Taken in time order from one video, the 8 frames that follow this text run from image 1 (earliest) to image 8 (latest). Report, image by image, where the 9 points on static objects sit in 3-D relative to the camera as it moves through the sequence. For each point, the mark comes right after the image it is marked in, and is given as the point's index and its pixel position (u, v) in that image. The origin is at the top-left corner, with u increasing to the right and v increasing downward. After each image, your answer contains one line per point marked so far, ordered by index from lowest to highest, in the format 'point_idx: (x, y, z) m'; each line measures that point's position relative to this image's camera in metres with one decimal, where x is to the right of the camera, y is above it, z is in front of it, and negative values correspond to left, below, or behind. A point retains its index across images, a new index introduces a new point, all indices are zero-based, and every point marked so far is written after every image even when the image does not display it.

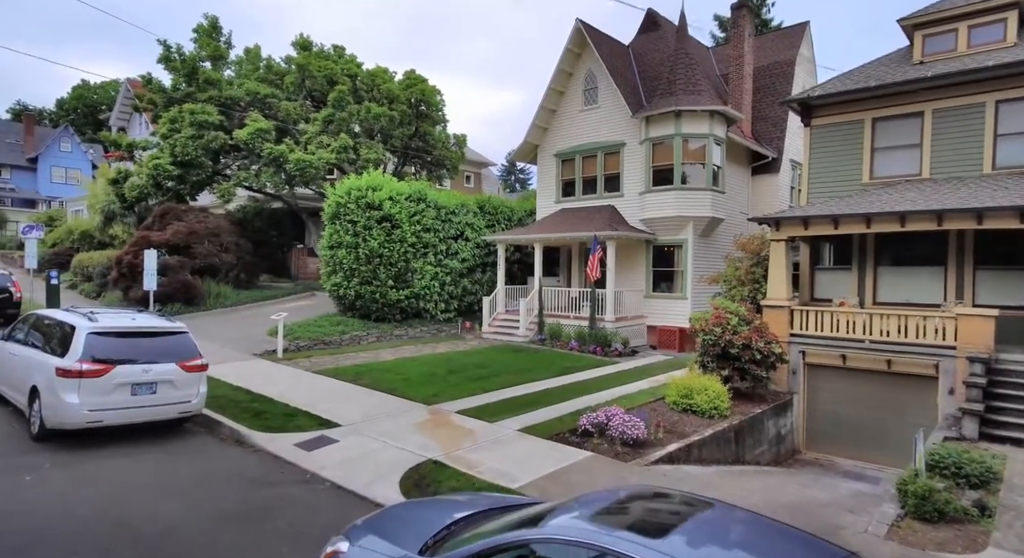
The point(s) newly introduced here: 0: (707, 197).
0: (+5.5, +2.3, +16.6) m
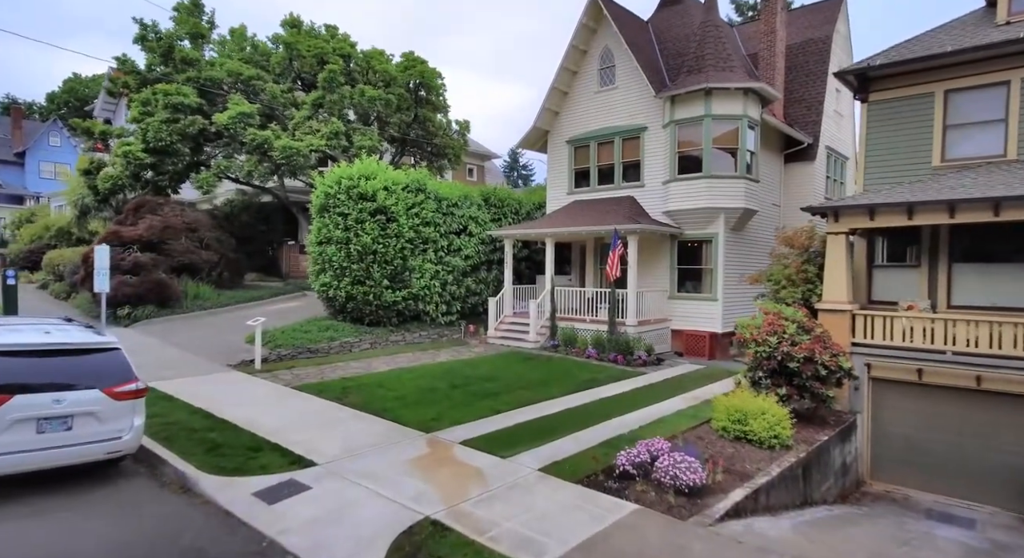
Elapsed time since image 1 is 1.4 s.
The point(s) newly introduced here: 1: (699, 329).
0: (+5.8, +2.4, +14.8) m
1: (+4.9, -1.3, +15.2) m
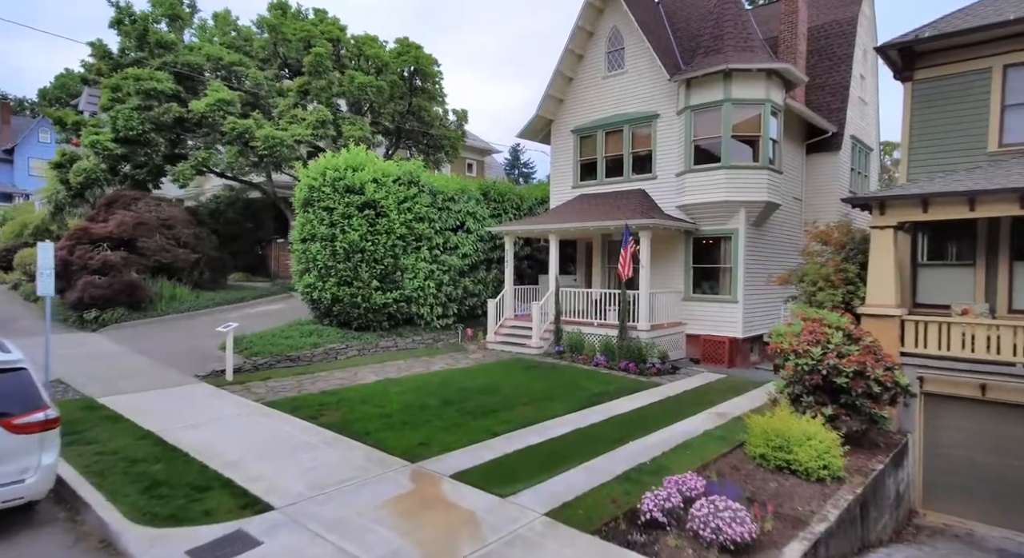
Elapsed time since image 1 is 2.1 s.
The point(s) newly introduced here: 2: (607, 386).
0: (+5.8, +2.4, +13.6) m
1: (+4.9, -1.3, +14.0) m
2: (+1.8, -2.0, +11.2) m
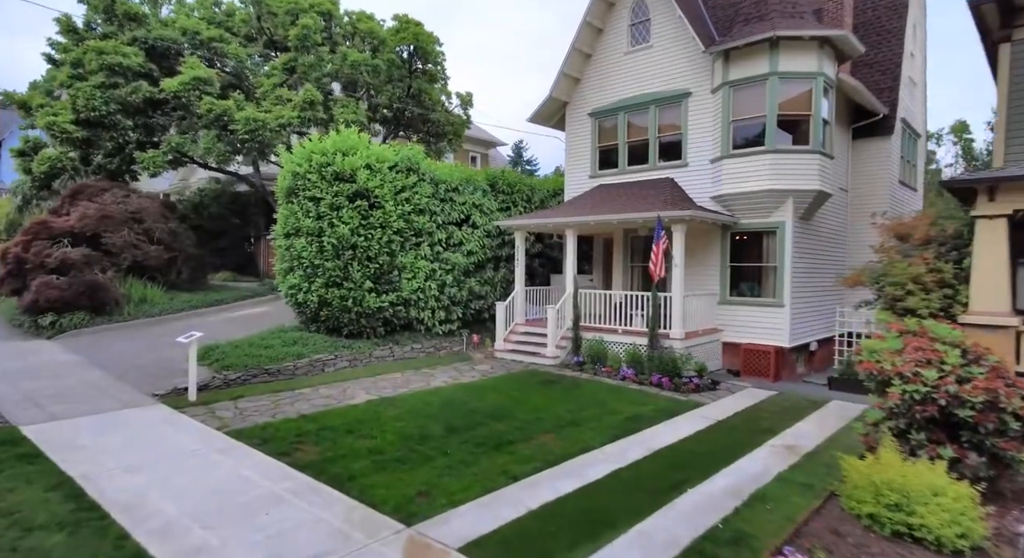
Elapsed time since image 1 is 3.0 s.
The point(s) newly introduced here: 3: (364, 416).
0: (+6.1, +2.4, +11.8) m
1: (+5.2, -1.3, +12.2) m
2: (+2.1, -2.0, +9.4) m
3: (-2.1, -2.0, +8.5) m
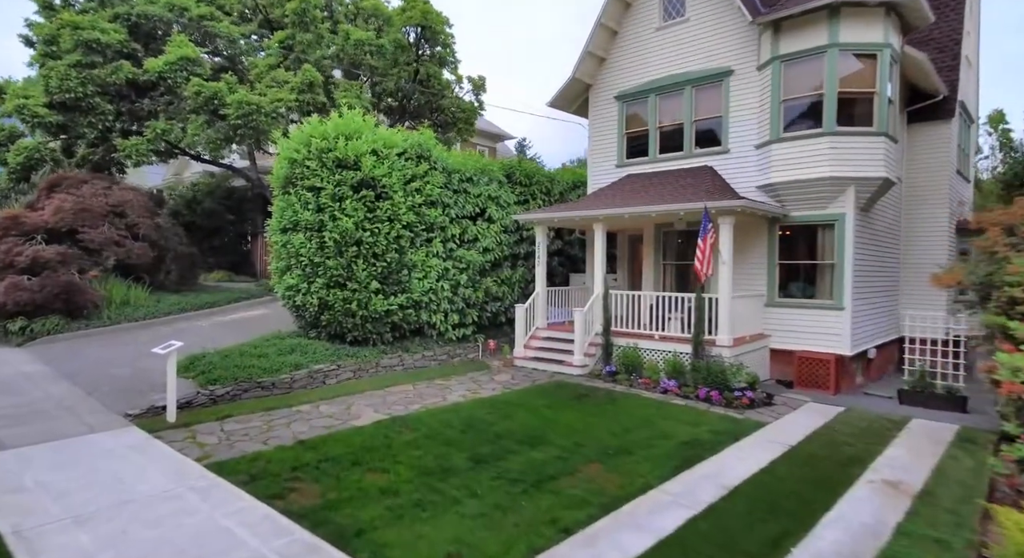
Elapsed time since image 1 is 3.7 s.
0: (+6.5, +2.4, +10.4) m
1: (+5.6, -1.3, +10.8) m
2: (+2.5, -2.0, +8.1) m
3: (-1.7, -2.0, +7.1) m
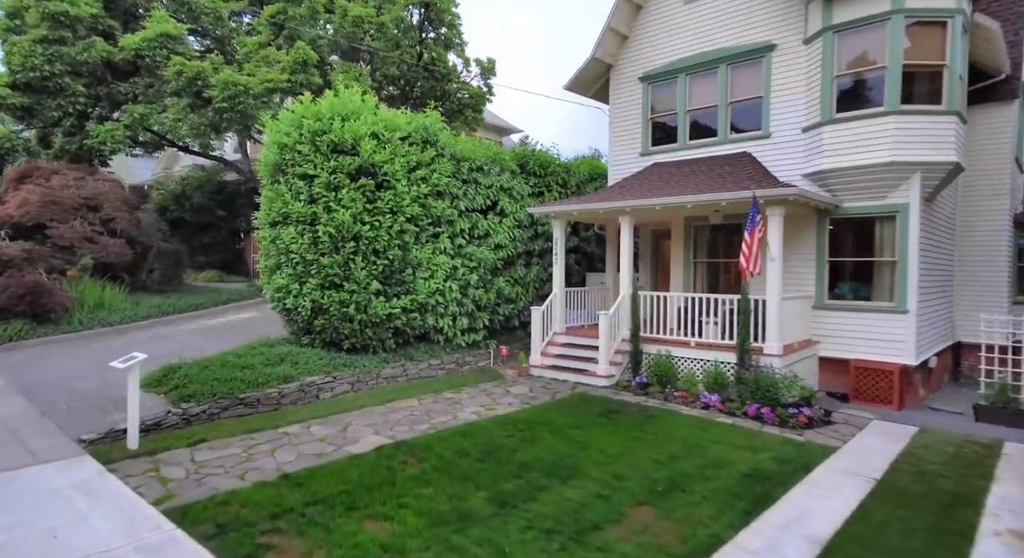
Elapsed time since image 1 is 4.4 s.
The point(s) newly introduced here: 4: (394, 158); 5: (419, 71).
0: (+6.8, +2.4, +9.2) m
1: (+5.9, -1.3, +9.6) m
2: (+2.8, -2.0, +6.8) m
3: (-1.4, -2.0, +5.9) m
4: (-2.0, +2.0, +9.9) m
5: (-2.5, +5.6, +15.8) m
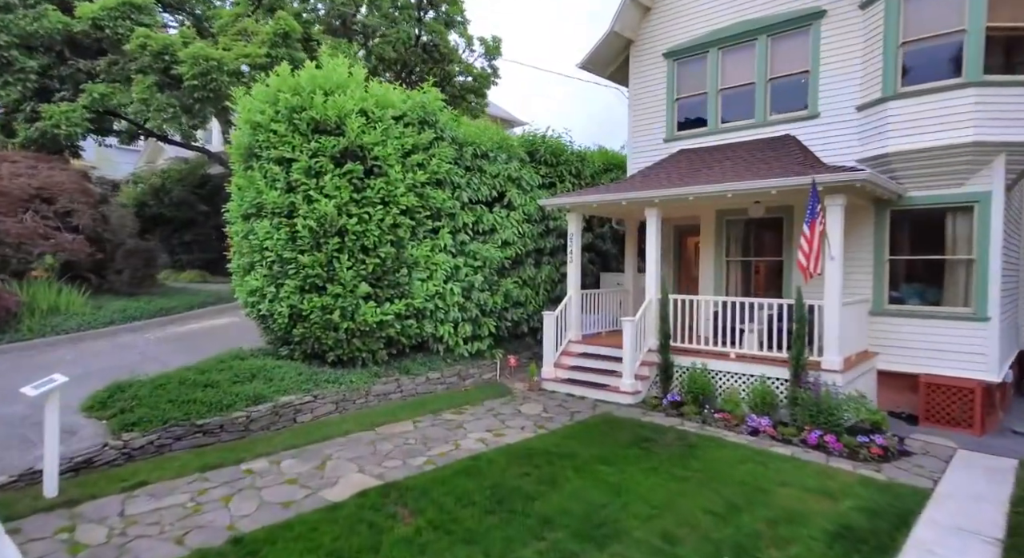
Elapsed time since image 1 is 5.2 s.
0: (+7.0, +2.4, +7.8) m
1: (+6.1, -1.3, +8.2) m
2: (+3.0, -2.1, +5.4) m
3: (-1.3, -2.0, +4.5) m
4: (-1.8, +2.0, +8.5) m
5: (-2.3, +5.6, +14.4) m
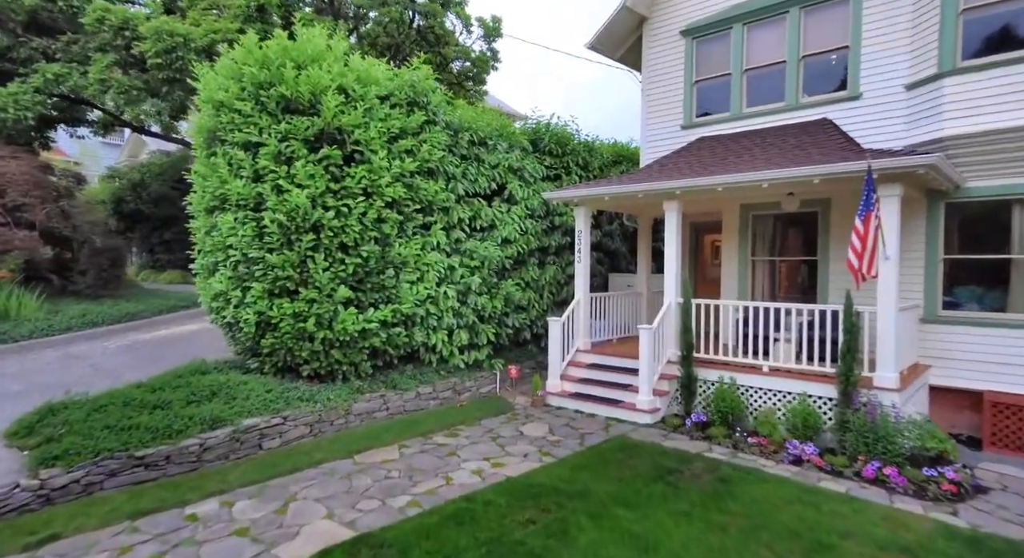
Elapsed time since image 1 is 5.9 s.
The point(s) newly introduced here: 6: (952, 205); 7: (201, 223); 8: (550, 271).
0: (+7.0, +2.3, +6.7) m
1: (+6.1, -1.4, +7.1) m
2: (+3.0, -2.1, +4.4) m
3: (-1.2, -2.0, +3.4) m
4: (-1.8, +2.0, +7.4) m
5: (-2.3, +5.5, +13.3) m
6: (+5.7, +1.0, +7.6) m
7: (-4.0, +0.7, +7.6) m
8: (+0.6, +0.1, +10.1) m
